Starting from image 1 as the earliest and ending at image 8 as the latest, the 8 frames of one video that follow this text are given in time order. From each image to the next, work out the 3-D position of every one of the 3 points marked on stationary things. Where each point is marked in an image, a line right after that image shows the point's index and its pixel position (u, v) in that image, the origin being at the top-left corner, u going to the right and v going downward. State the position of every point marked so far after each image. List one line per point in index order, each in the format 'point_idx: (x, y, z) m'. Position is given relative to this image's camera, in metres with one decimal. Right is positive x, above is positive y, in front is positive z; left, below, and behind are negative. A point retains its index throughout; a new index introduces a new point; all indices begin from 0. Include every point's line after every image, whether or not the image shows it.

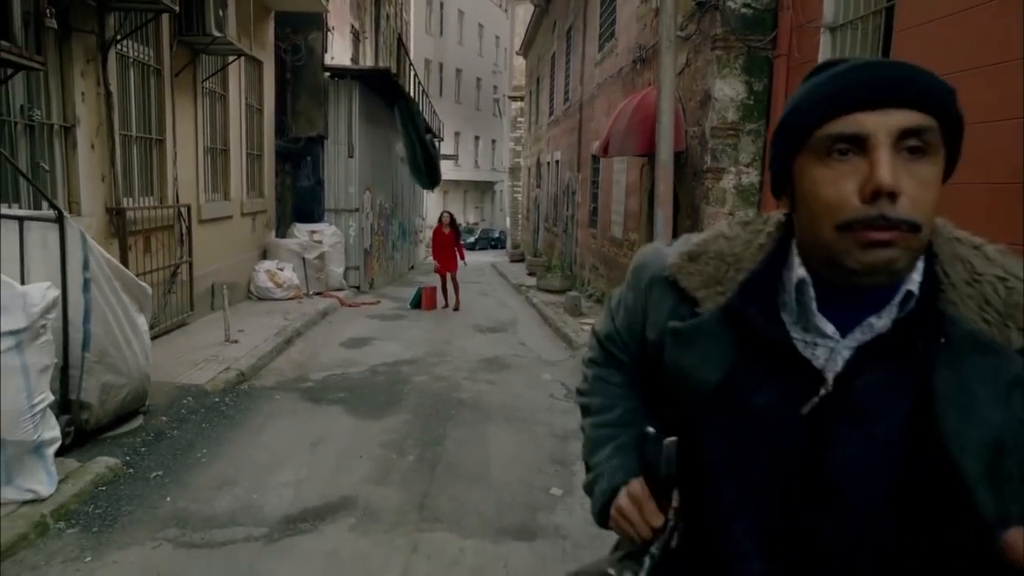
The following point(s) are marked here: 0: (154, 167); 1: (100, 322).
0: (-3.7, +1.2, +8.5) m
1: (-2.3, -0.2, +4.6) m
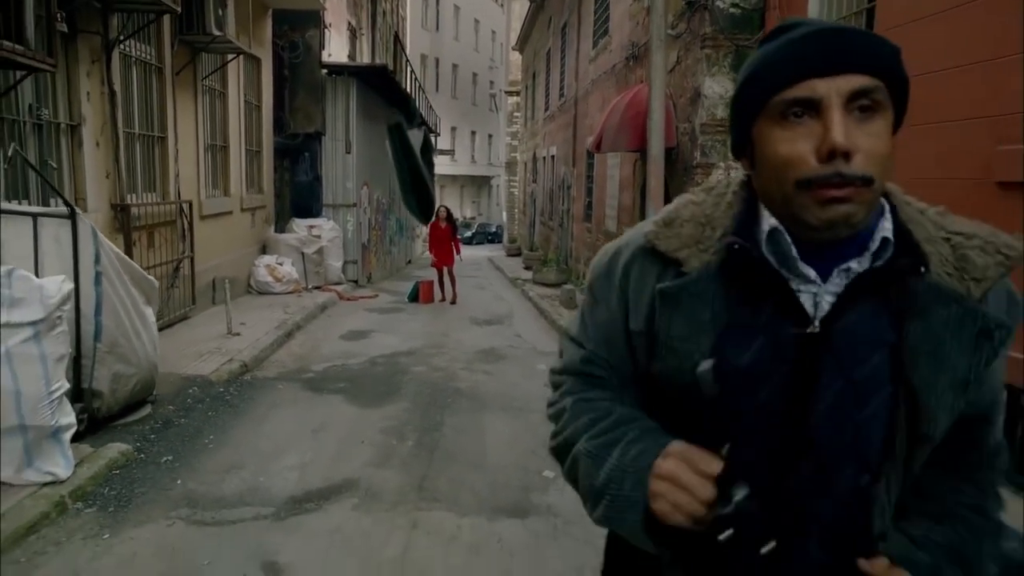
0: (-3.8, +1.3, +8.7) m
1: (-2.3, -0.2, +4.8) m
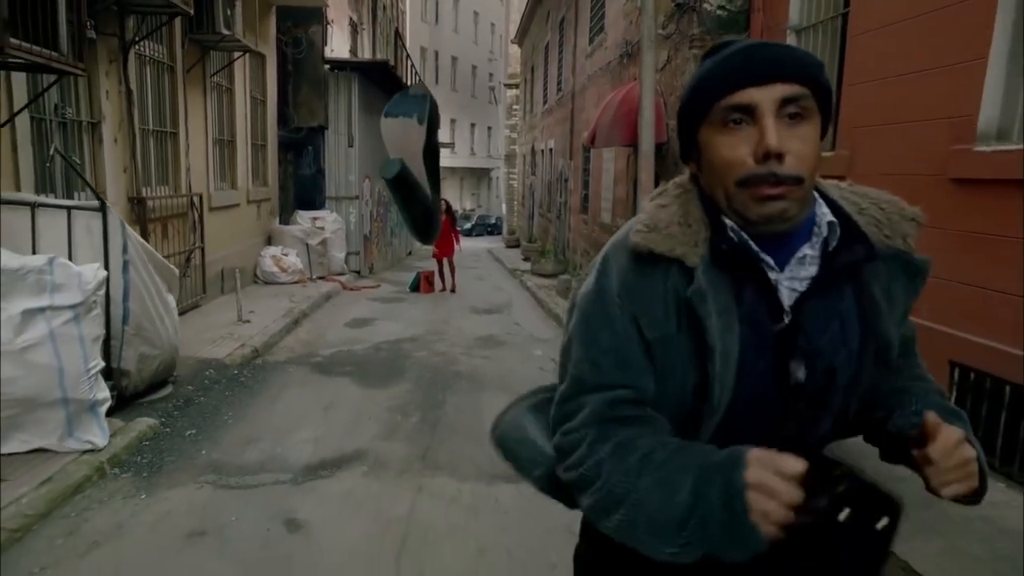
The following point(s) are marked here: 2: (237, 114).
0: (-3.8, +1.4, +9.1) m
1: (-2.3, -0.1, +5.2) m
2: (-4.0, +2.5, +11.9) m
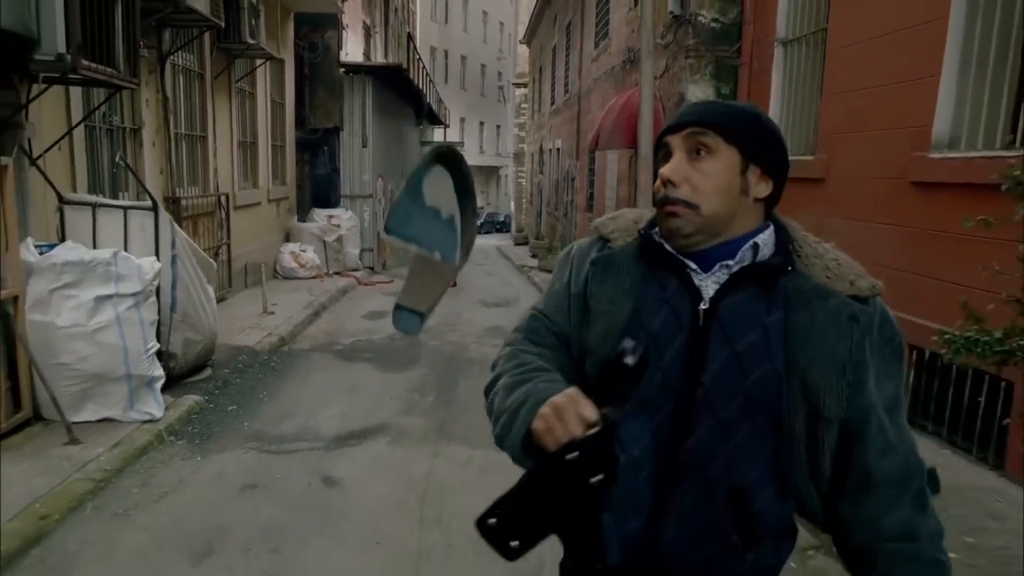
0: (-3.7, +1.5, +9.7) m
1: (-2.3, 0.0, +5.8) m
2: (-3.8, +2.6, +12.5) m
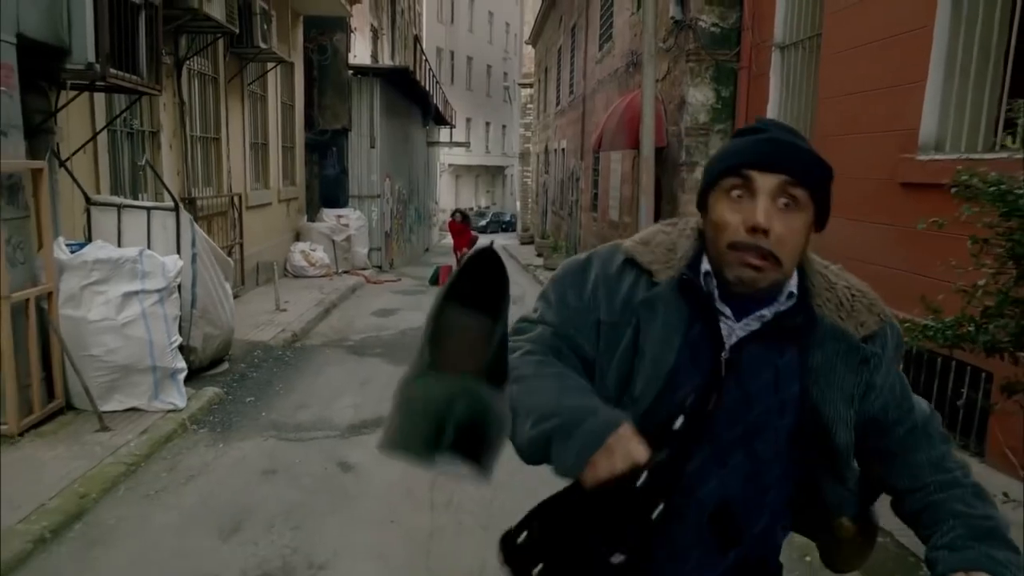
0: (-3.6, +1.5, +10.0) m
1: (-2.3, 0.0, +6.1) m
2: (-3.8, +2.6, +12.8) m
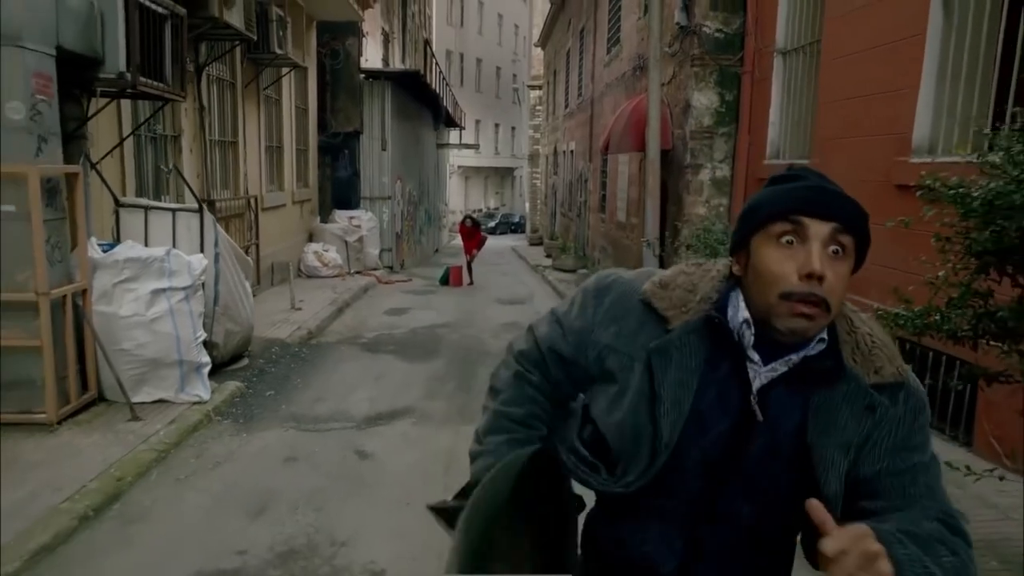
0: (-3.5, +1.5, +10.3) m
1: (-2.2, 0.0, +6.3) m
2: (-3.6, +2.6, +13.1) m
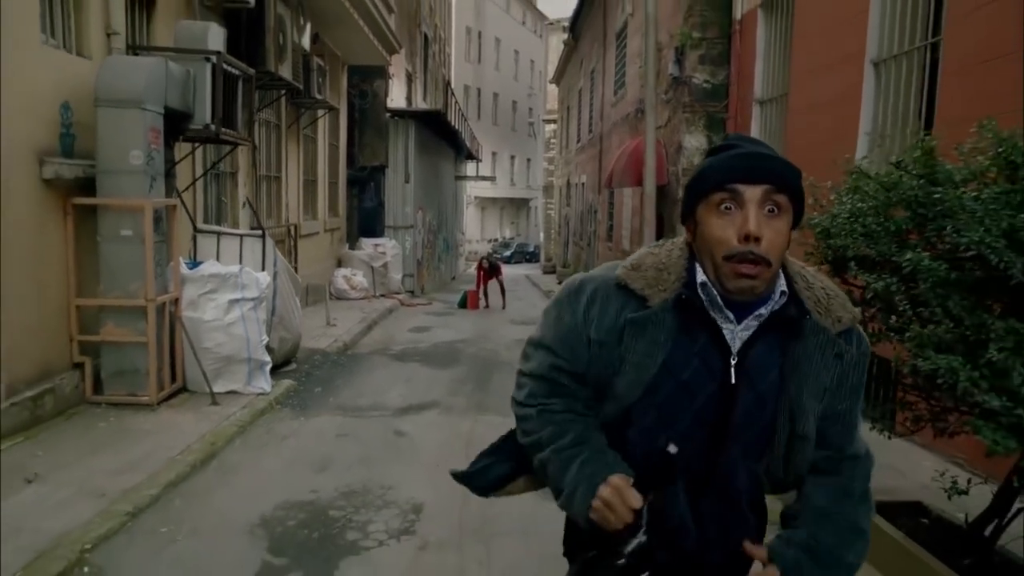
0: (-3.3, +1.3, +11.5) m
1: (-2.1, -0.1, +7.5) m
2: (-3.4, +2.3, +14.4) m
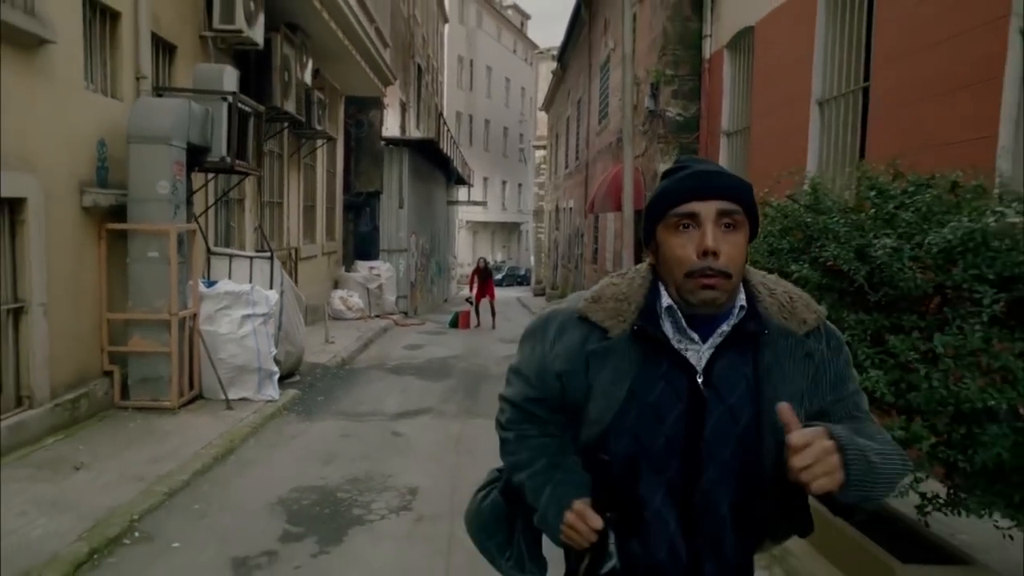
0: (-3.5, +1.0, +12.2) m
1: (-2.2, -0.3, +8.2) m
2: (-3.6, +1.9, +15.1) m
